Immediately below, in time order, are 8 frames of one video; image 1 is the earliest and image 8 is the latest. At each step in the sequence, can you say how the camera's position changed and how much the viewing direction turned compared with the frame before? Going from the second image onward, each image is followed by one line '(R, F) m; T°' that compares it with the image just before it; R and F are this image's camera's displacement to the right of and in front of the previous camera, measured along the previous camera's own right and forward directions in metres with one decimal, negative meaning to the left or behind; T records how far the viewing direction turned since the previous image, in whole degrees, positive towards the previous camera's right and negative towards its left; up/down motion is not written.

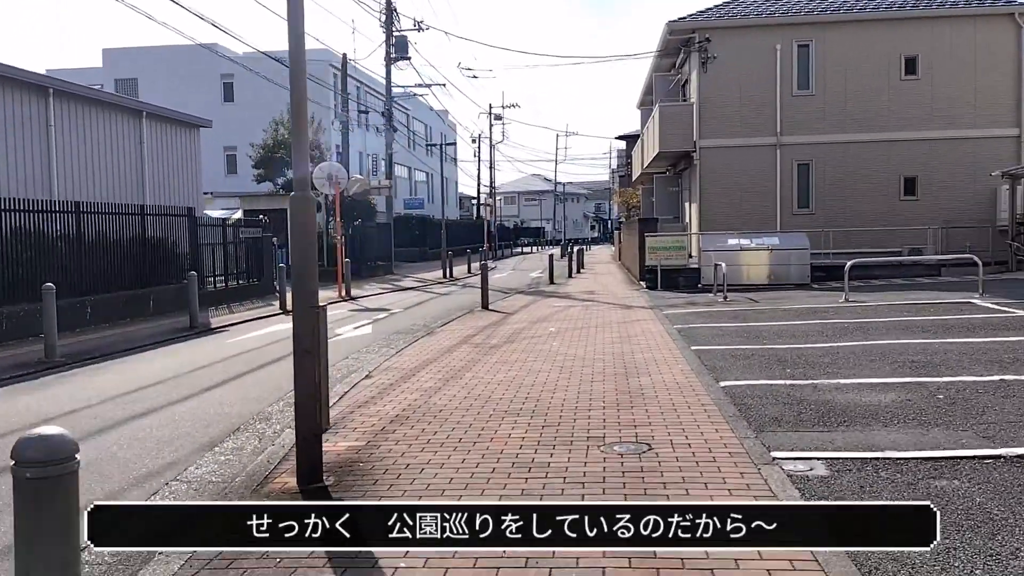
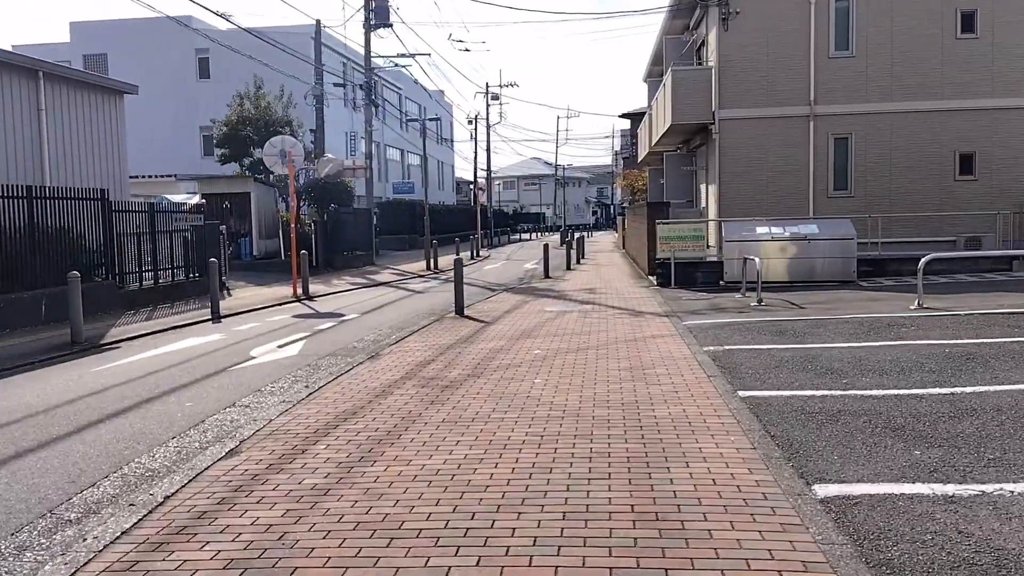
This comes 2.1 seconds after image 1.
(+0.4, +4.0) m; 0°
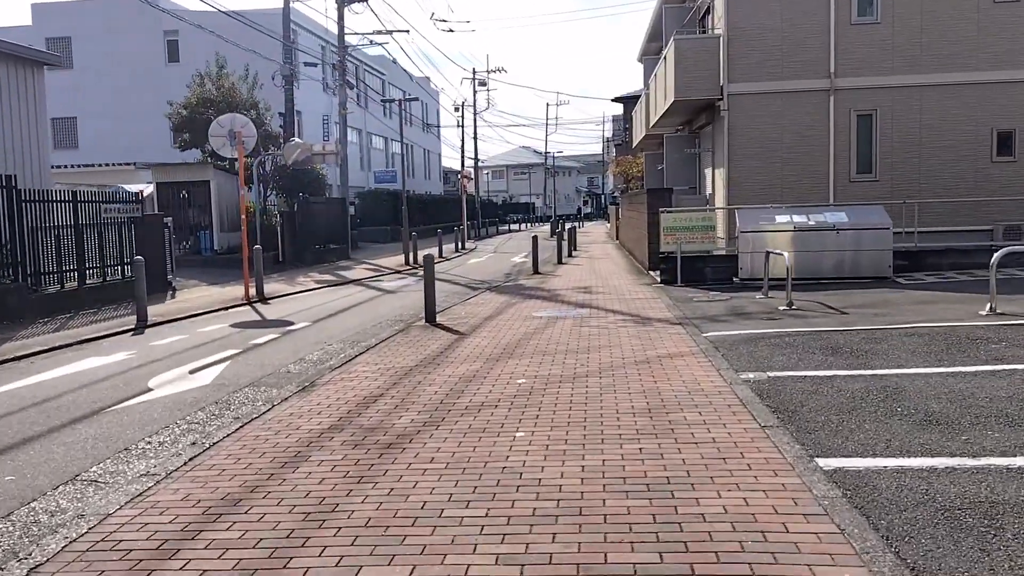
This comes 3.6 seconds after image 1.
(+0.2, +2.7) m; +1°
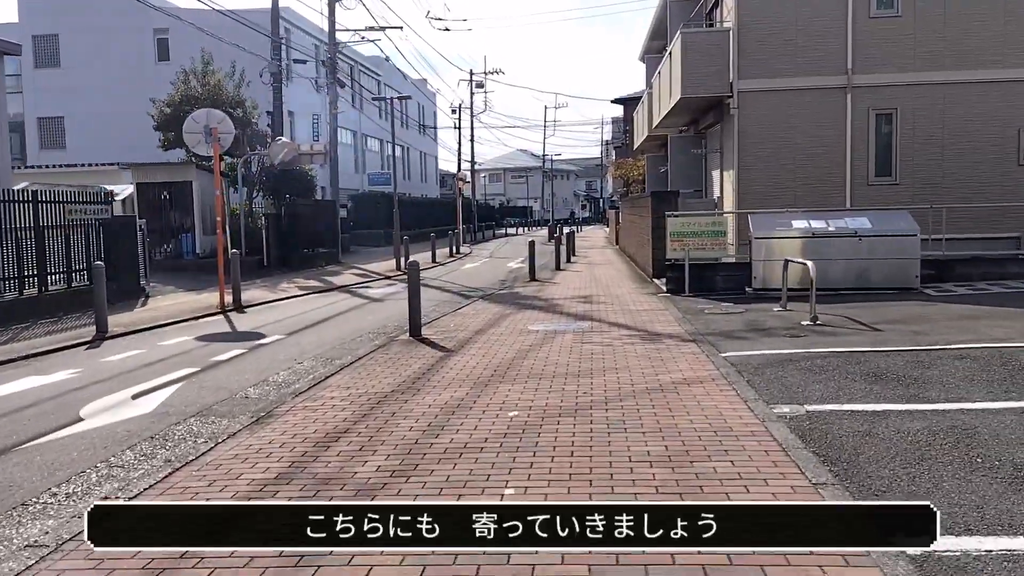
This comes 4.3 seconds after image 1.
(+0.1, +1.3) m; 0°
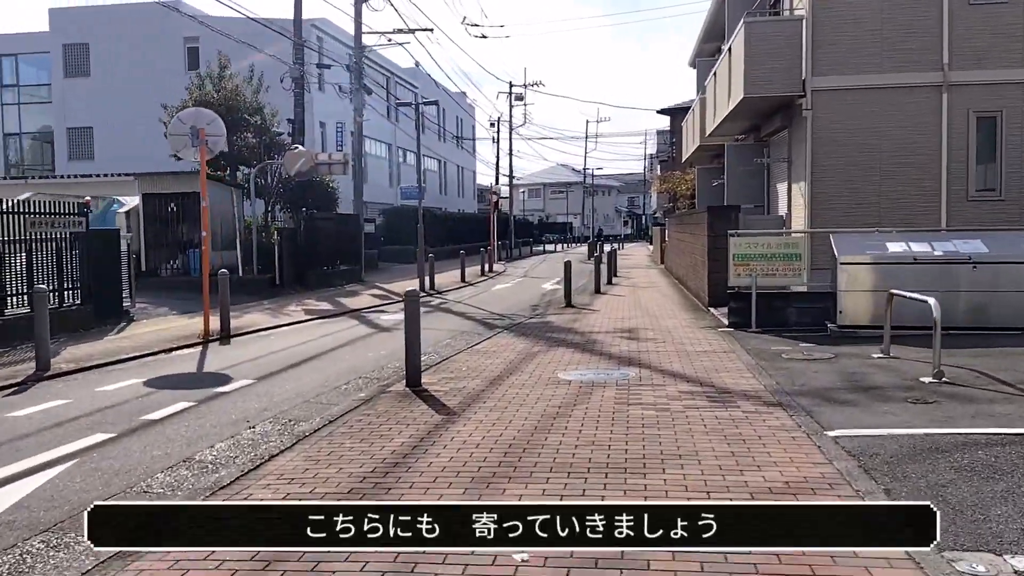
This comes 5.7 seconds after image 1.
(+0.2, +2.7) m; -3°
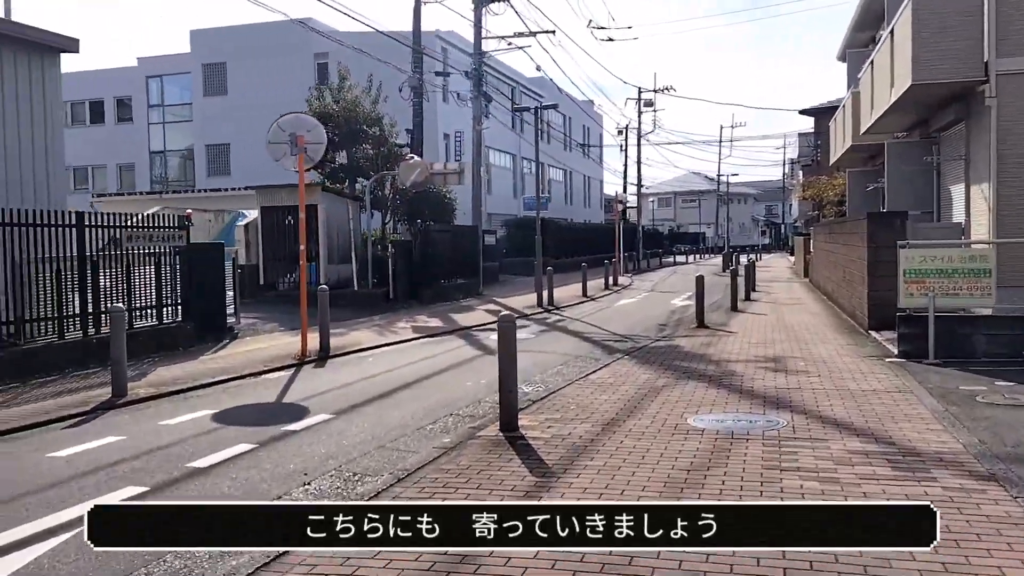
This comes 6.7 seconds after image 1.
(+0.1, +1.7) m; -9°
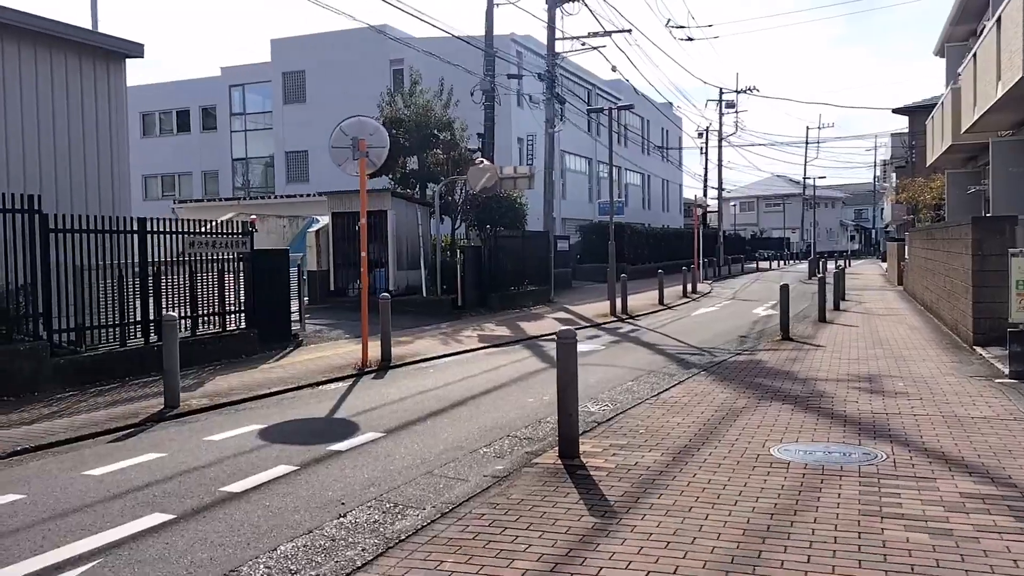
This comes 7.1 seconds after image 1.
(+0.1, +0.7) m; -5°
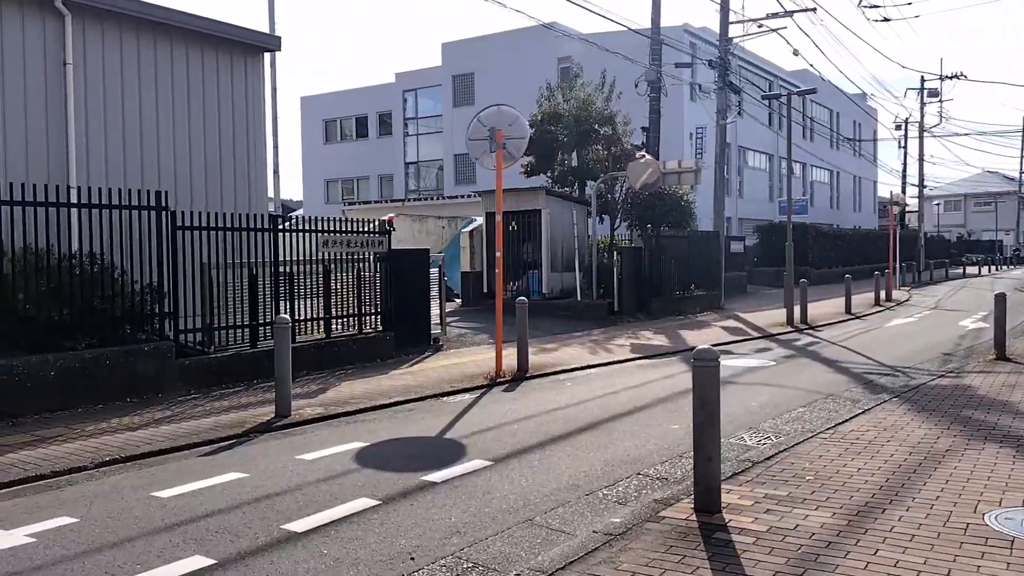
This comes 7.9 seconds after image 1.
(+0.4, +1.4) m; -12°
